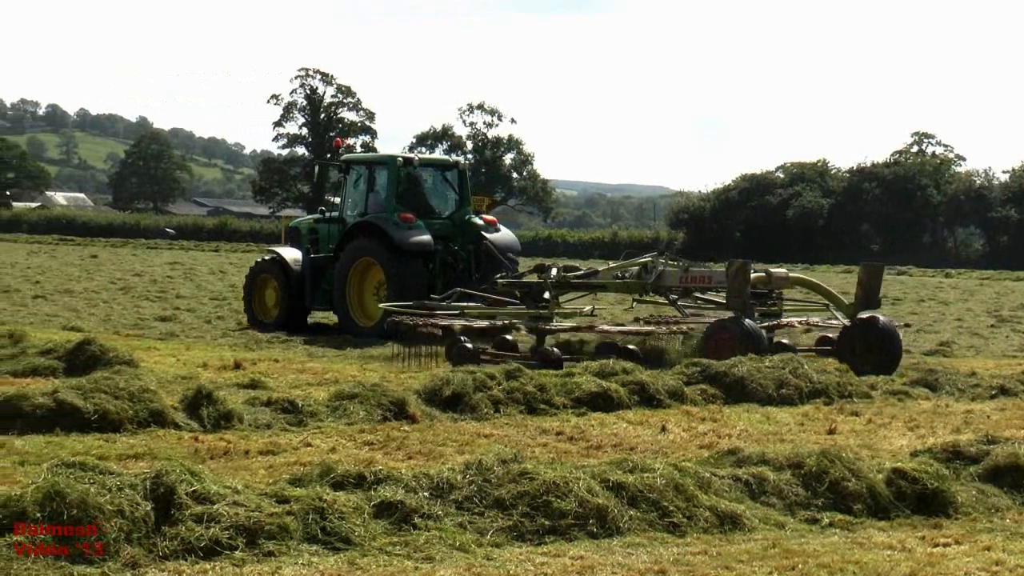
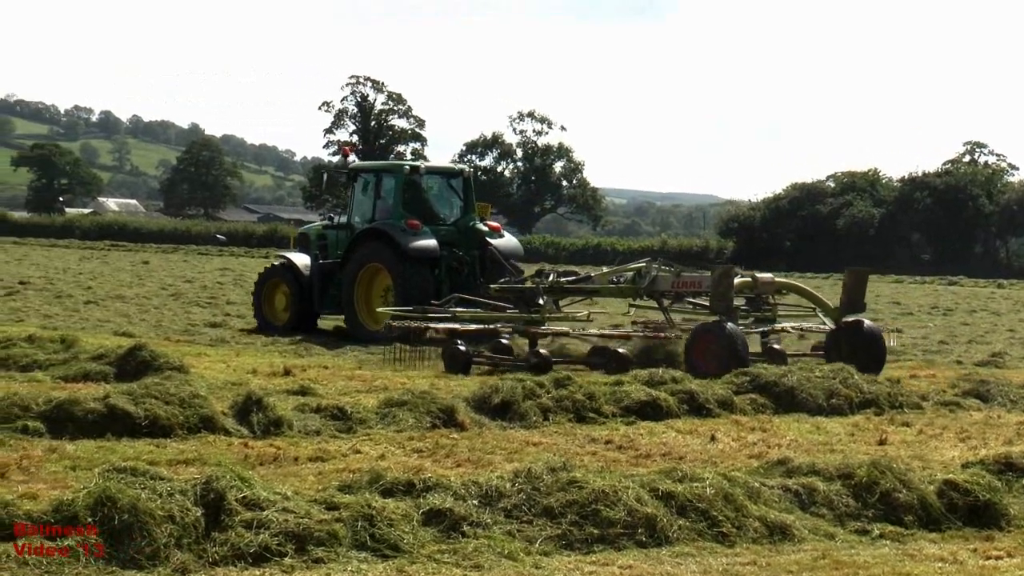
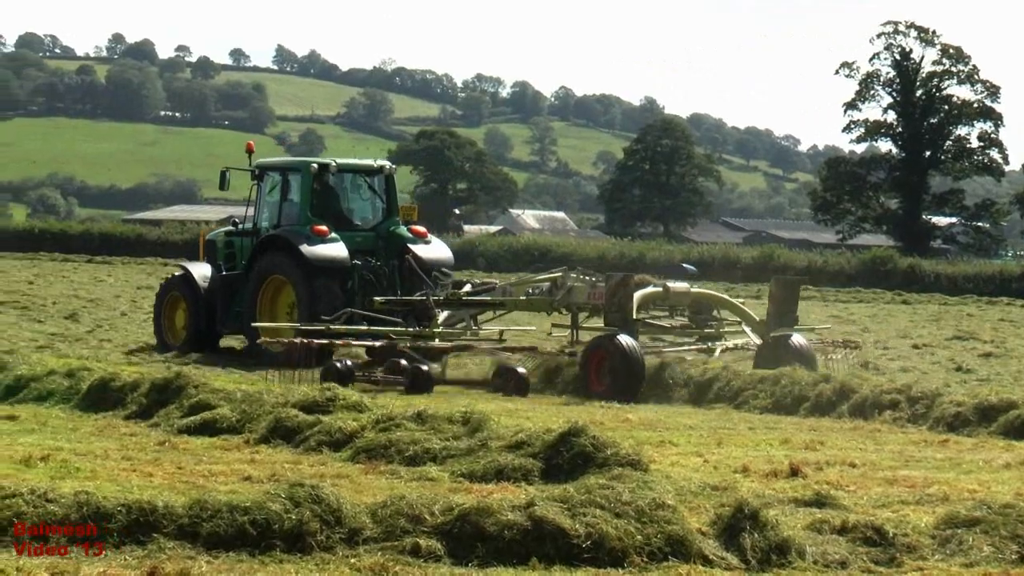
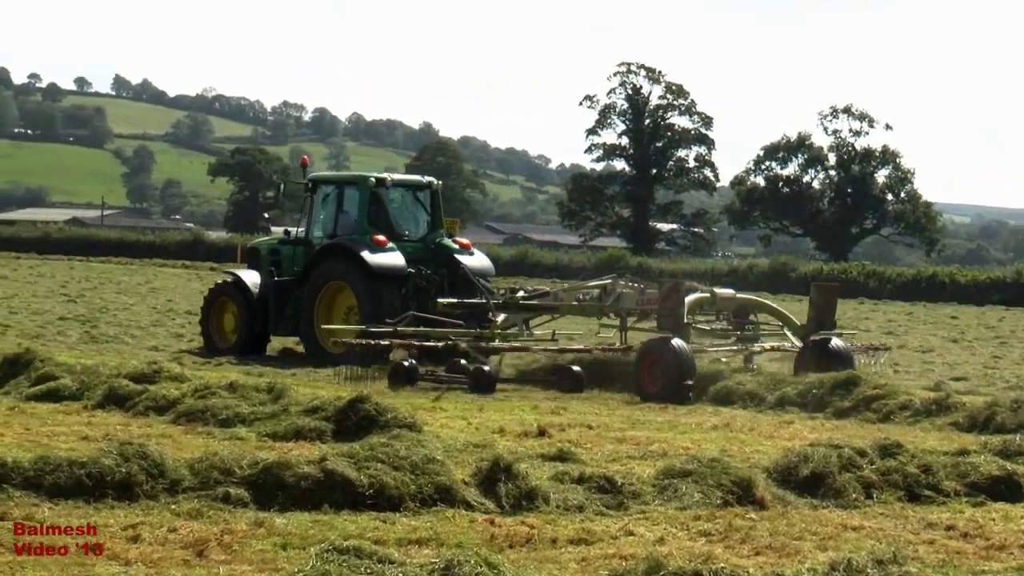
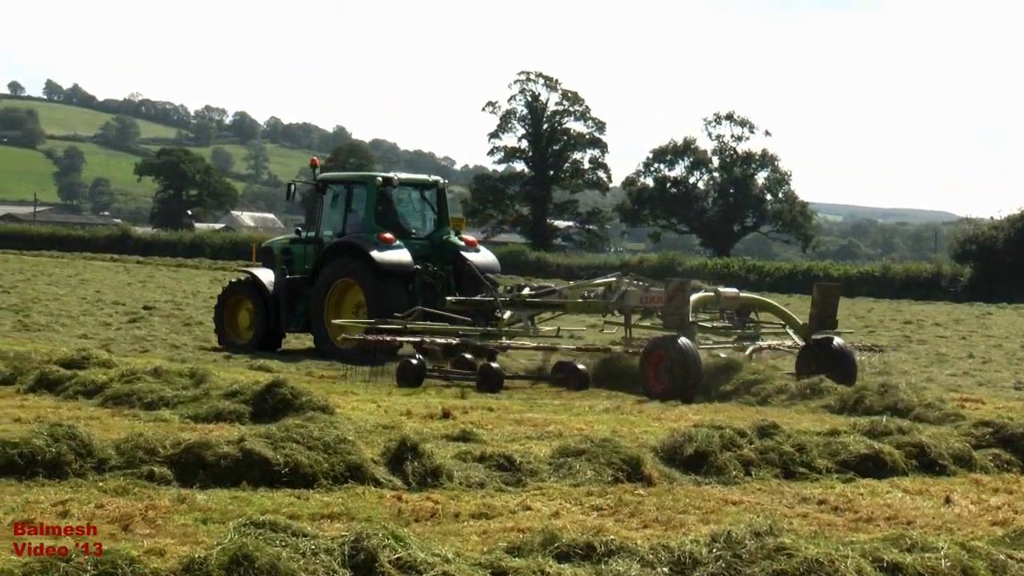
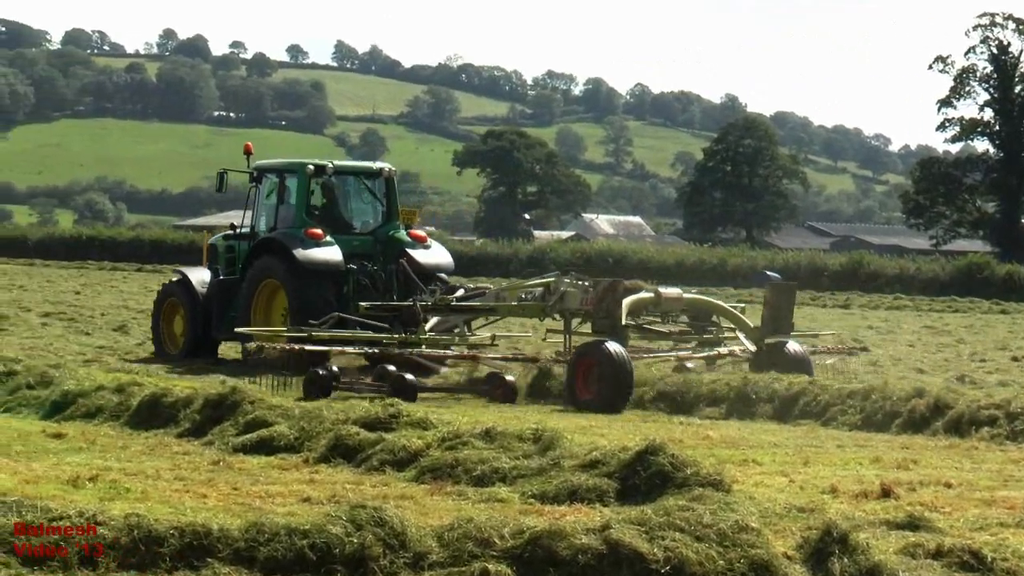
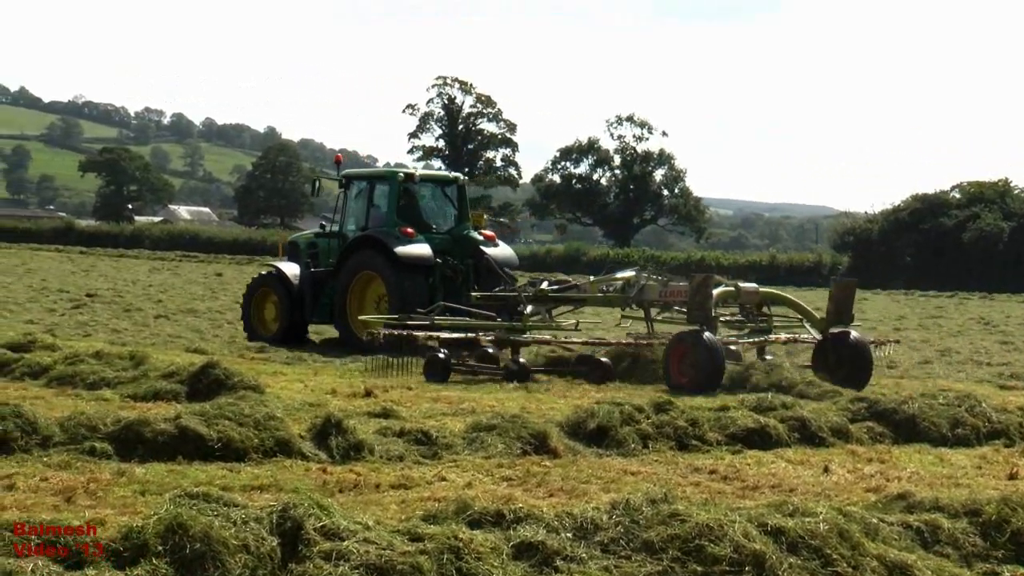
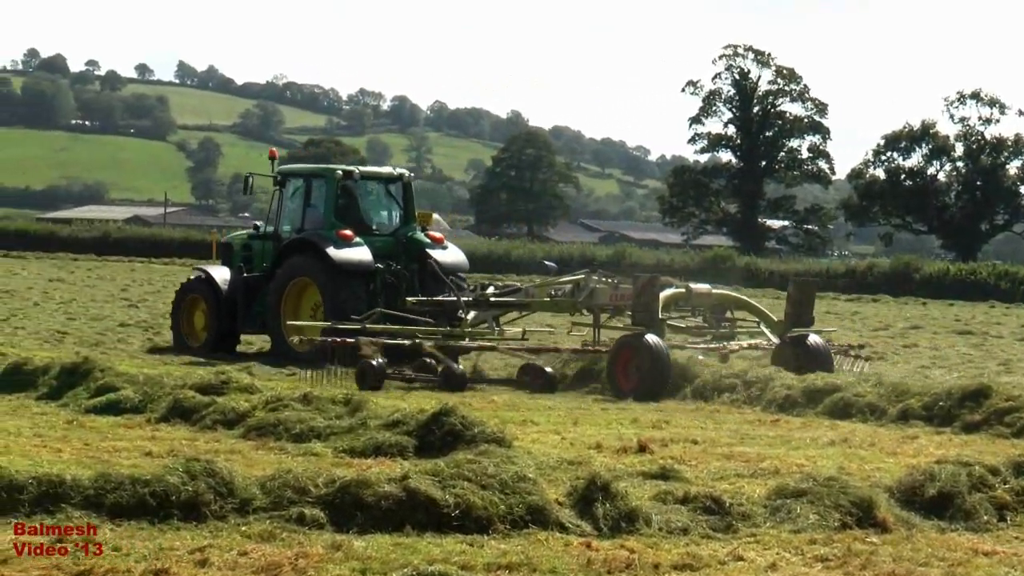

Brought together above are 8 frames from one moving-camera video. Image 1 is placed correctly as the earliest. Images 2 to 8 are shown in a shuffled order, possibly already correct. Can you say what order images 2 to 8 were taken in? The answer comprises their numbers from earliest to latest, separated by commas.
2, 7, 5, 4, 8, 3, 6
